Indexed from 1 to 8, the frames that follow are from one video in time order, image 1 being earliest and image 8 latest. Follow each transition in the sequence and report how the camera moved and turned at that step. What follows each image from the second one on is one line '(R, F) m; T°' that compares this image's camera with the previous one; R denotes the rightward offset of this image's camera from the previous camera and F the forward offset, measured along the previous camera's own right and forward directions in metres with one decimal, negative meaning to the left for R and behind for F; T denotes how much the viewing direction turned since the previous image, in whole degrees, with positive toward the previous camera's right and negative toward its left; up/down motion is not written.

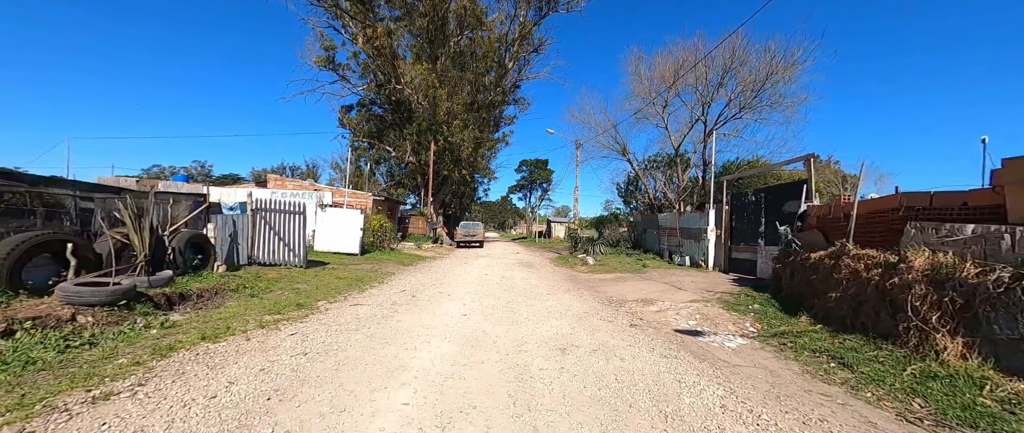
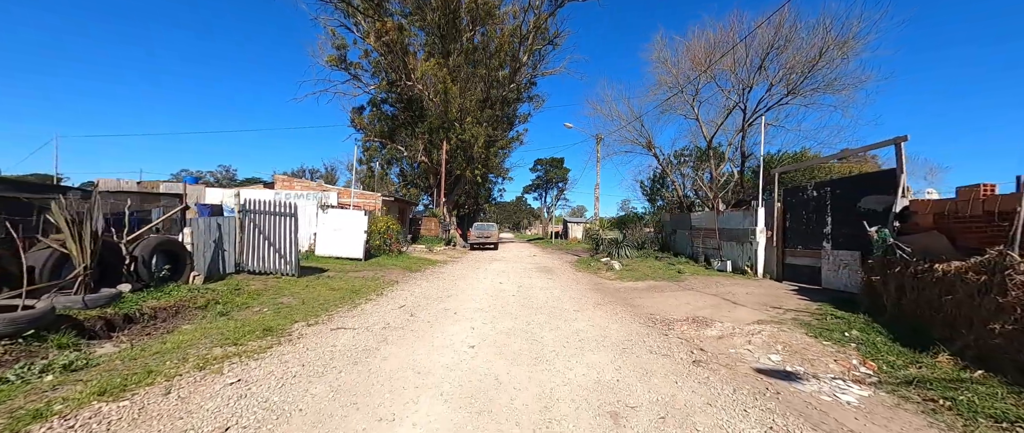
(-0.1, +1.4) m; -3°
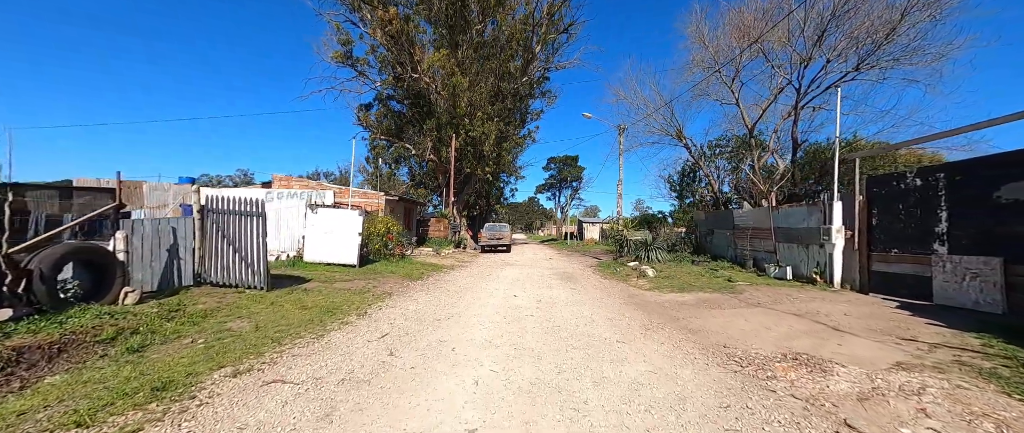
(-0.1, +1.8) m; -2°
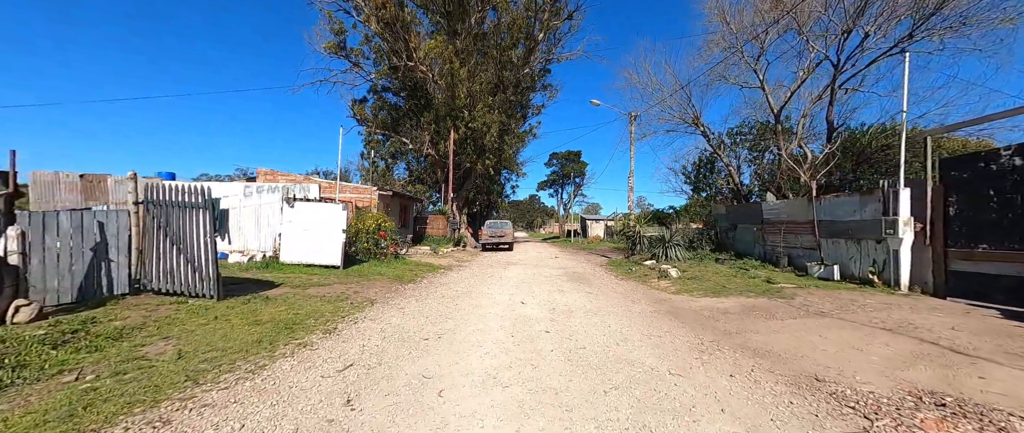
(-0.1, +1.4) m; 0°
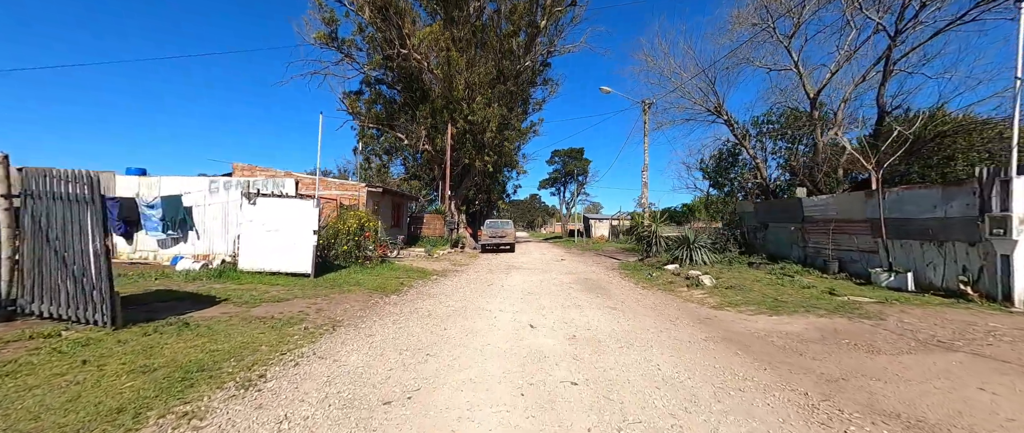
(-0.1, +1.6) m; 0°
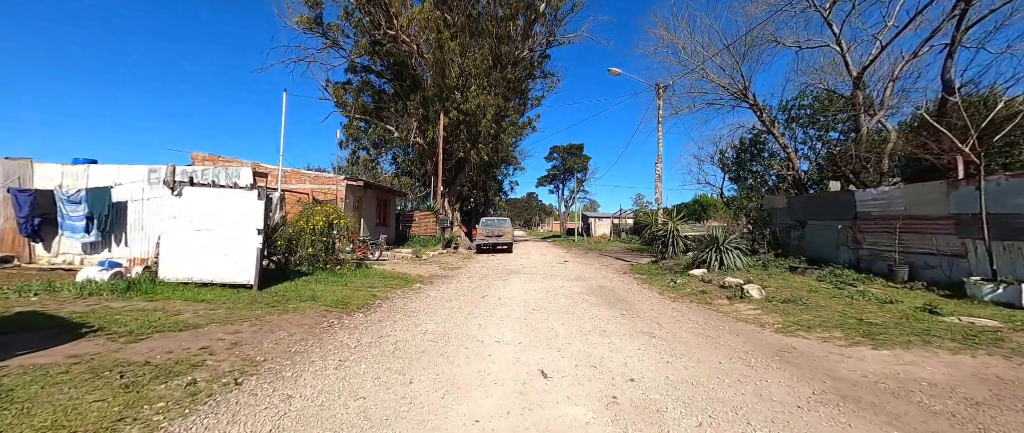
(-0.1, +1.8) m; +1°
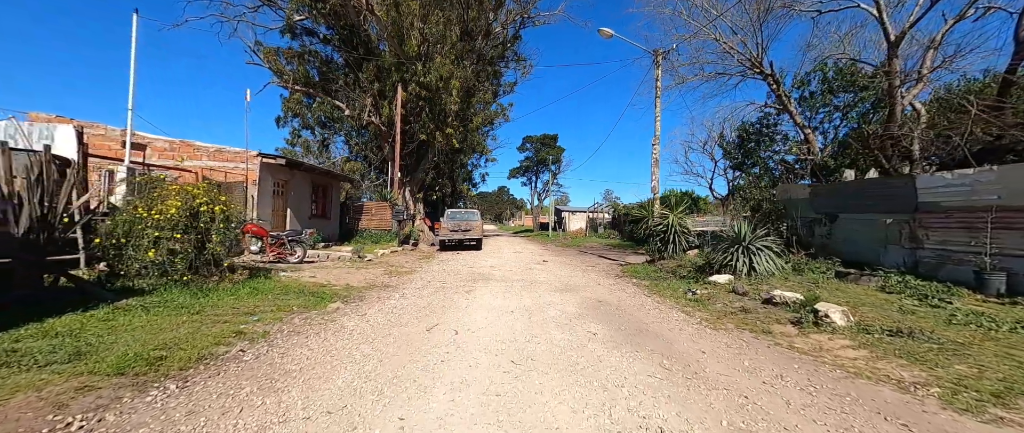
(+0.1, +2.8) m; +5°
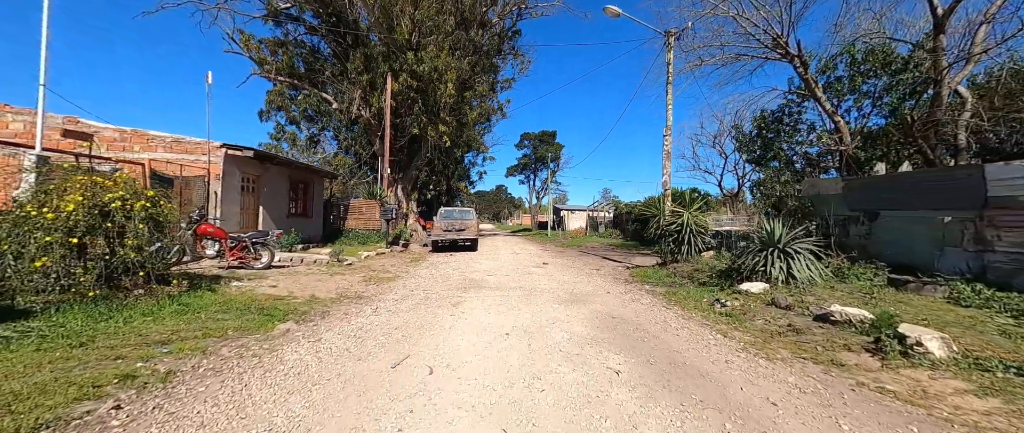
(0.0, +1.2) m; 0°
